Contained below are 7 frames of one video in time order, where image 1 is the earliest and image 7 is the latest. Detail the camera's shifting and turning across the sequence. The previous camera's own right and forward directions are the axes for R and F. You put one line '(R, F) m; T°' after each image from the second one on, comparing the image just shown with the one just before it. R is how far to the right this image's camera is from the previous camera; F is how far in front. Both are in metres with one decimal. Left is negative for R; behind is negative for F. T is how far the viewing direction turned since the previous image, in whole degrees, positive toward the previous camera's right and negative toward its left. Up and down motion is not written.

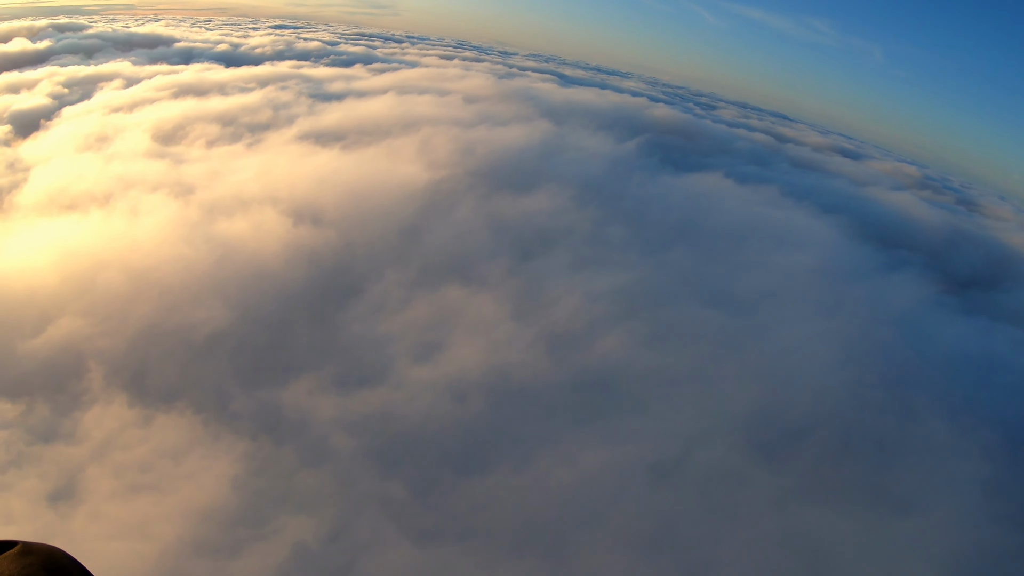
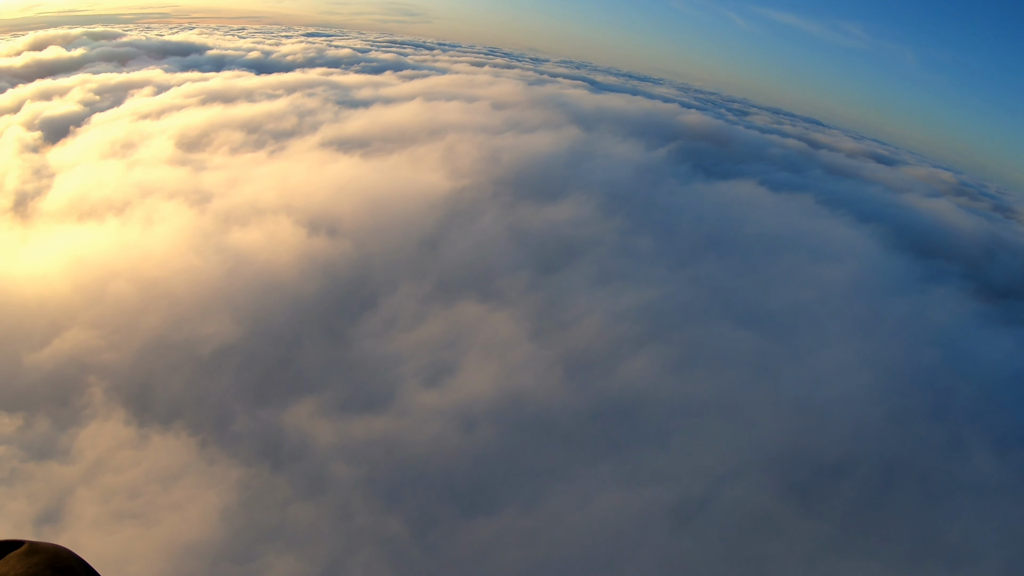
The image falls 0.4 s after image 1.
(+0.3, +0.9) m; -3°
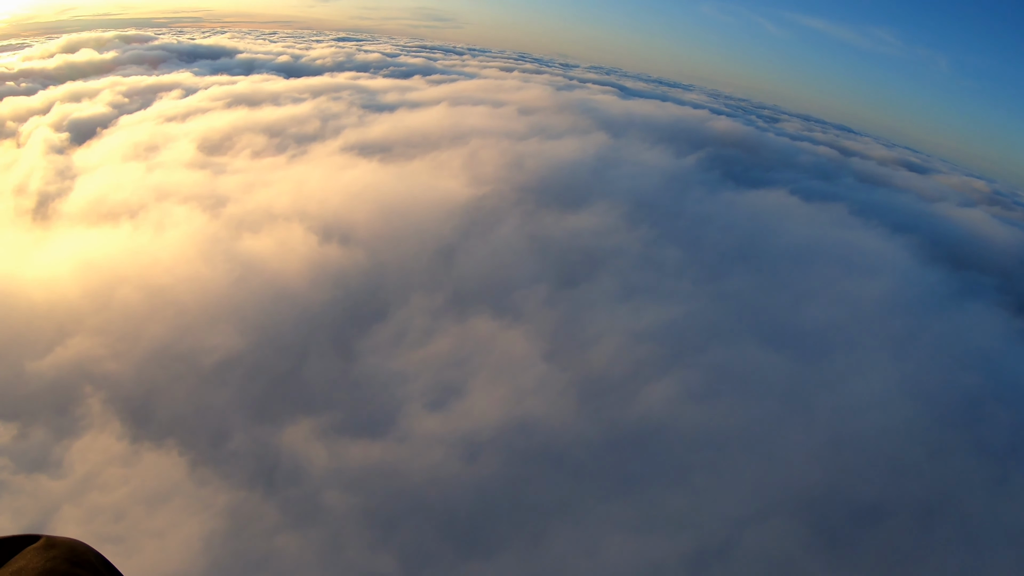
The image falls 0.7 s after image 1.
(+0.3, +0.9) m; -3°
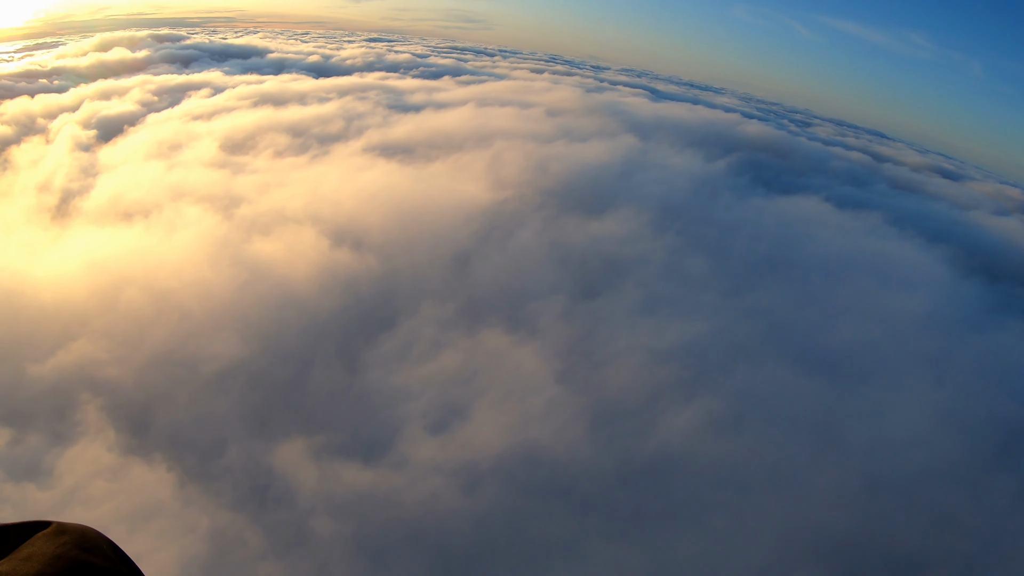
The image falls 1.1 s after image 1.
(+0.4, +1.0) m; -3°
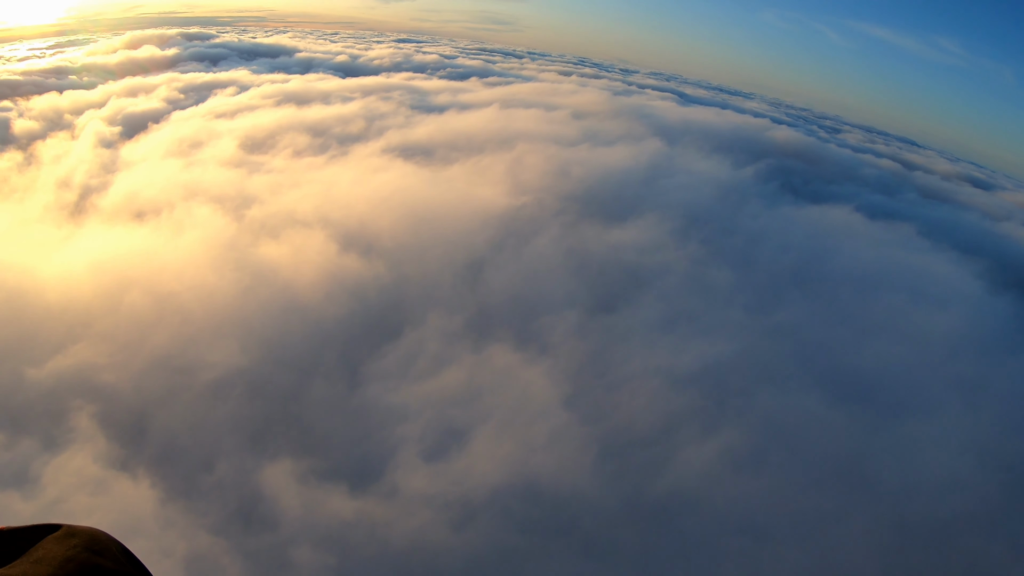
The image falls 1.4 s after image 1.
(+0.4, +0.9) m; -2°
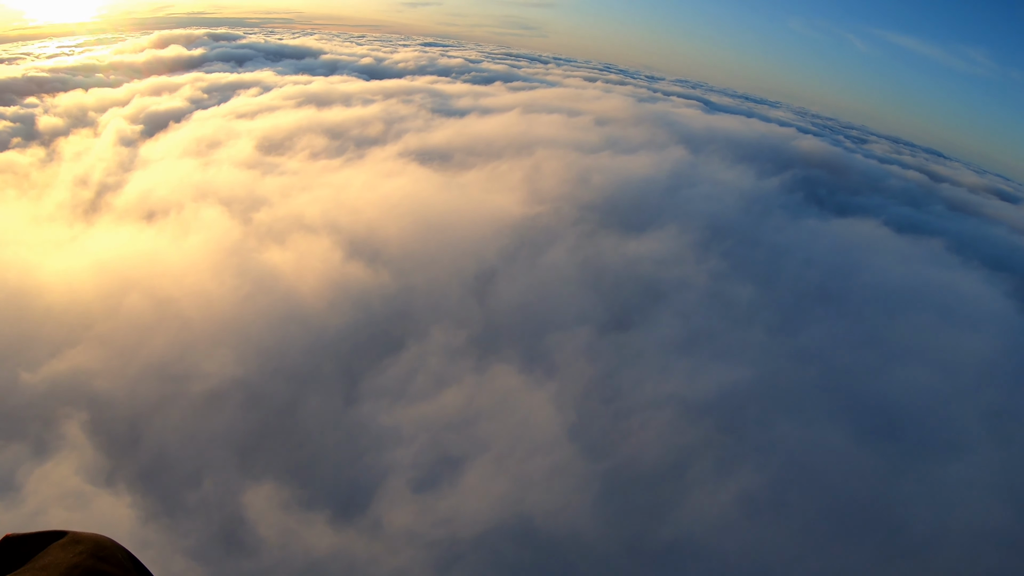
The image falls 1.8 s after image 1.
(+0.3, +0.7) m; -2°
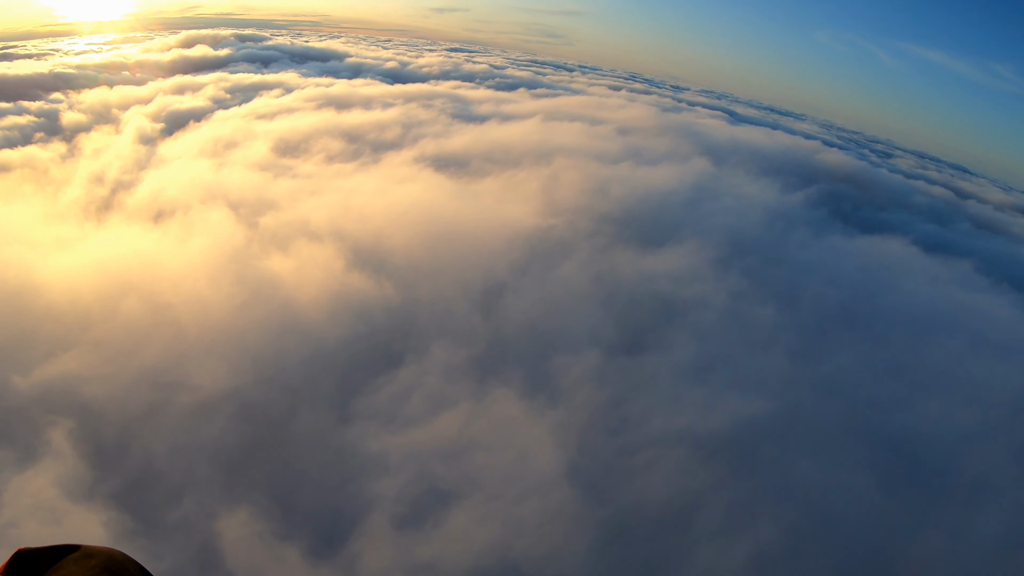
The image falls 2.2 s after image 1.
(+0.4, +0.7) m; -2°
